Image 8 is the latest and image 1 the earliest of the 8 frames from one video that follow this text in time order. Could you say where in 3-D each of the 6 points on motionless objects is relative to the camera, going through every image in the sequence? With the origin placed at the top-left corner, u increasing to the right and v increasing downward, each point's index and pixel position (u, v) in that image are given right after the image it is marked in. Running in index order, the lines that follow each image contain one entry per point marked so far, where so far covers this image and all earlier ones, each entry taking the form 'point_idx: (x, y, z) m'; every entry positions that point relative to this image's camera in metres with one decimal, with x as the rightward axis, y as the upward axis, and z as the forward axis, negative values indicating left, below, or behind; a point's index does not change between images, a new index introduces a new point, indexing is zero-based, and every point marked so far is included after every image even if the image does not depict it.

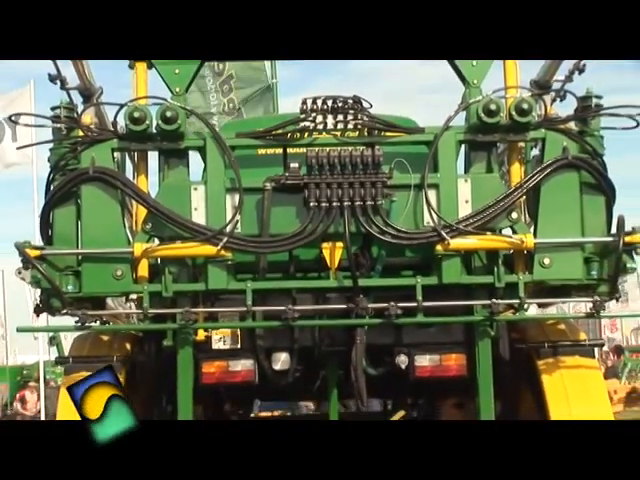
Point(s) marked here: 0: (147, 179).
0: (-0.9, +0.3, +4.8) m
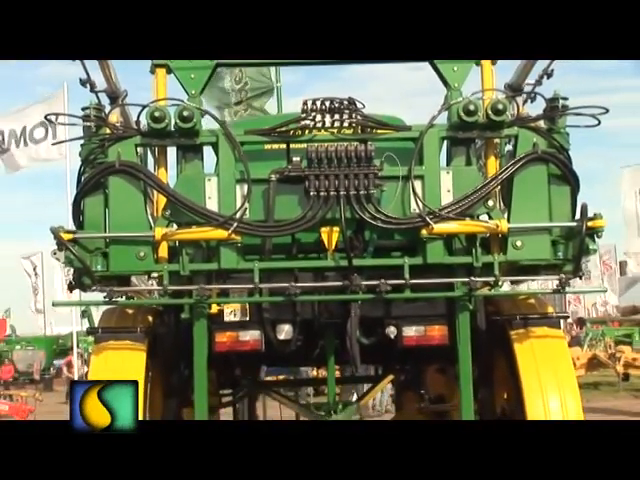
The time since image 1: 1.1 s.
0: (-0.9, +0.4, +5.4) m
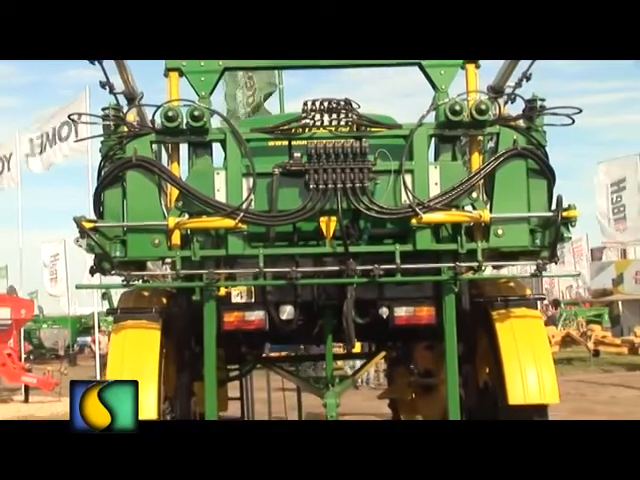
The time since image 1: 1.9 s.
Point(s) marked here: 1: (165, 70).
0: (-1.0, +0.5, +5.9) m
1: (-1.0, +1.1, +5.8) m
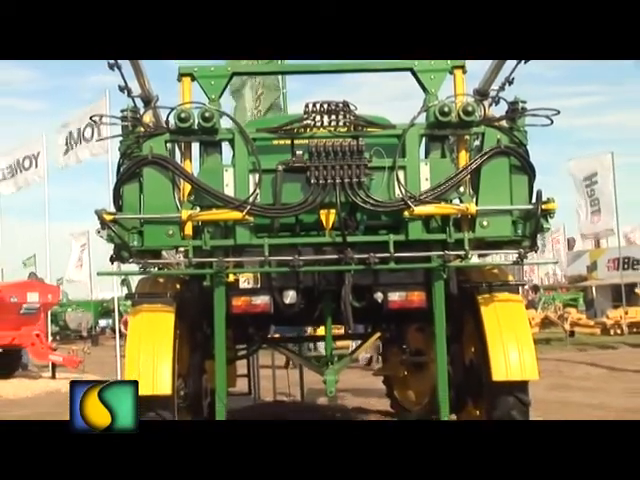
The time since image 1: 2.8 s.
0: (-1.0, +0.6, +6.4) m
1: (-1.0, +1.2, +6.3) m
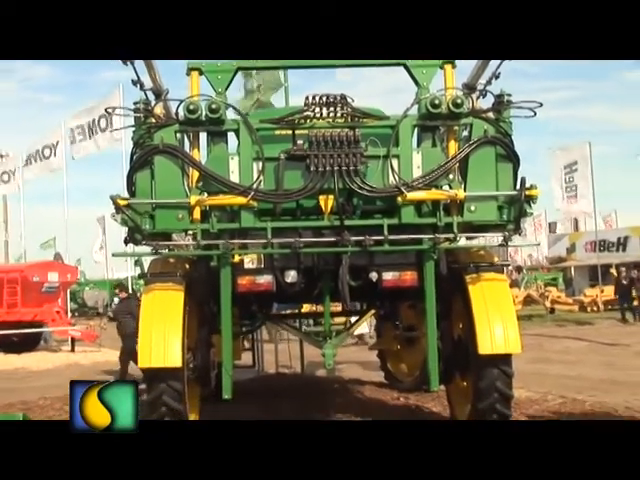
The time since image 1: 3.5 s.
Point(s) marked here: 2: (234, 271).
0: (-1.0, +0.7, +6.9) m
1: (-1.0, +1.3, +6.8) m
2: (-0.7, -0.2, +6.7) m
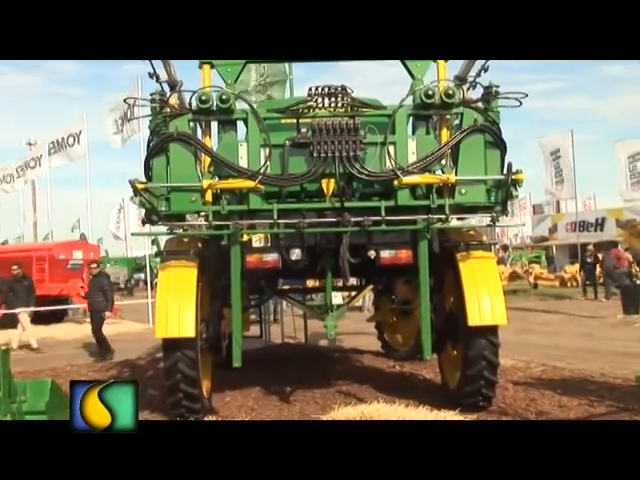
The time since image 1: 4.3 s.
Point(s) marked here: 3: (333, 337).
0: (-0.9, +0.9, +7.5) m
1: (-1.0, +1.5, +7.3) m
2: (-0.6, -0.1, +7.2) m
3: (+0.1, -0.8, +7.2) m
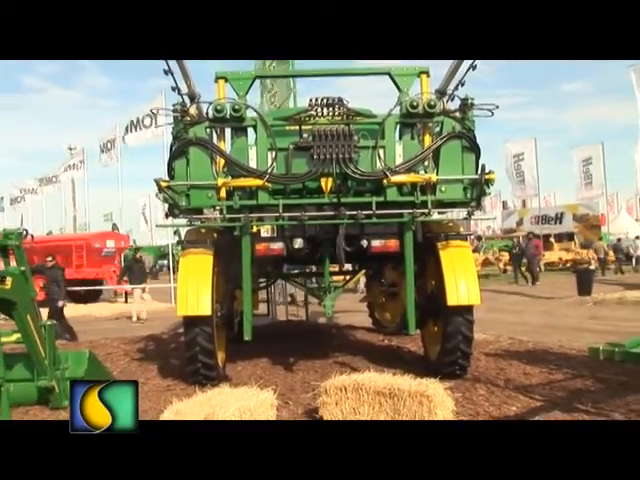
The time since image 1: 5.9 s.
0: (-0.9, +1.0, +8.6) m
1: (-1.0, +1.6, +8.4) m
2: (-0.6, 0.0, +8.4) m
3: (+0.1, -0.7, +8.4) m
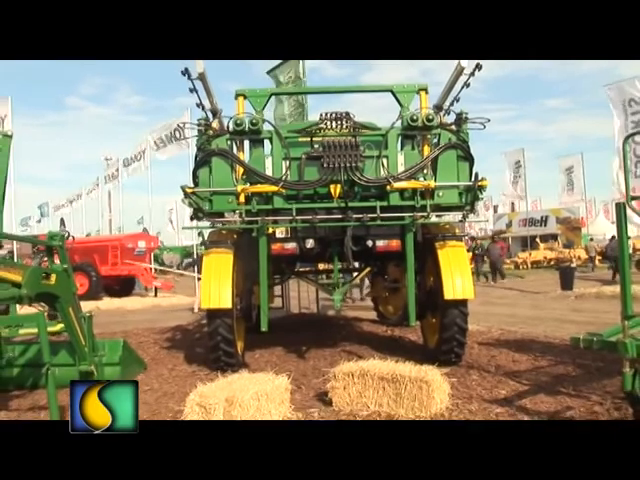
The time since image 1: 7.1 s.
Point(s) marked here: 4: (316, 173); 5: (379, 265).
0: (-0.8, +0.9, +9.5) m
1: (-0.9, +1.6, +9.4) m
2: (-0.5, 0.0, +9.3) m
3: (+0.2, -0.7, +9.3) m
4: (0.0, +0.7, +9.4) m
5: (+0.7, -0.3, +9.7) m
